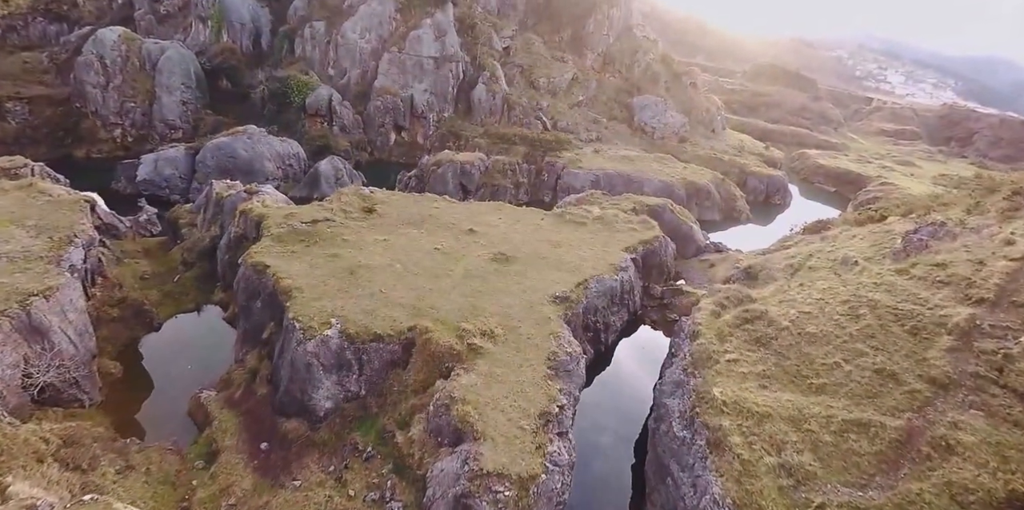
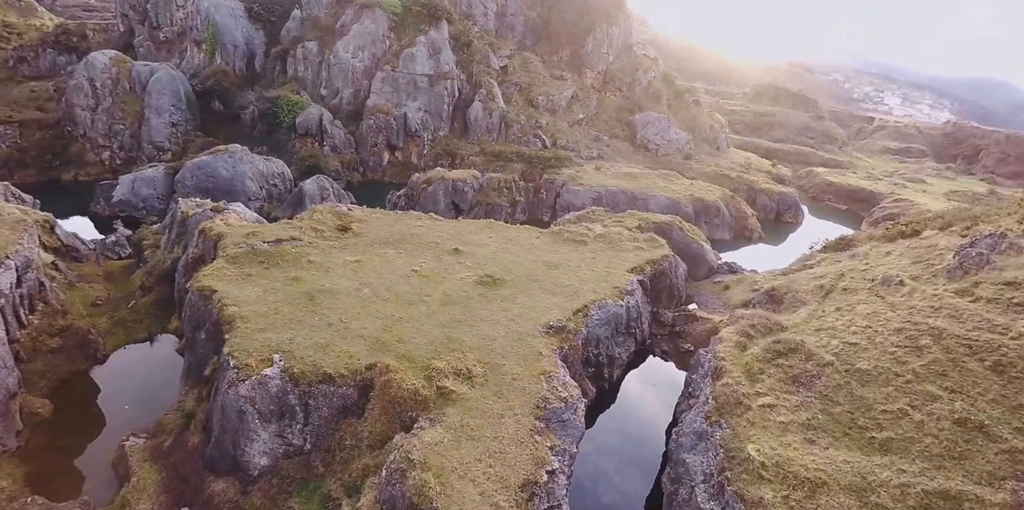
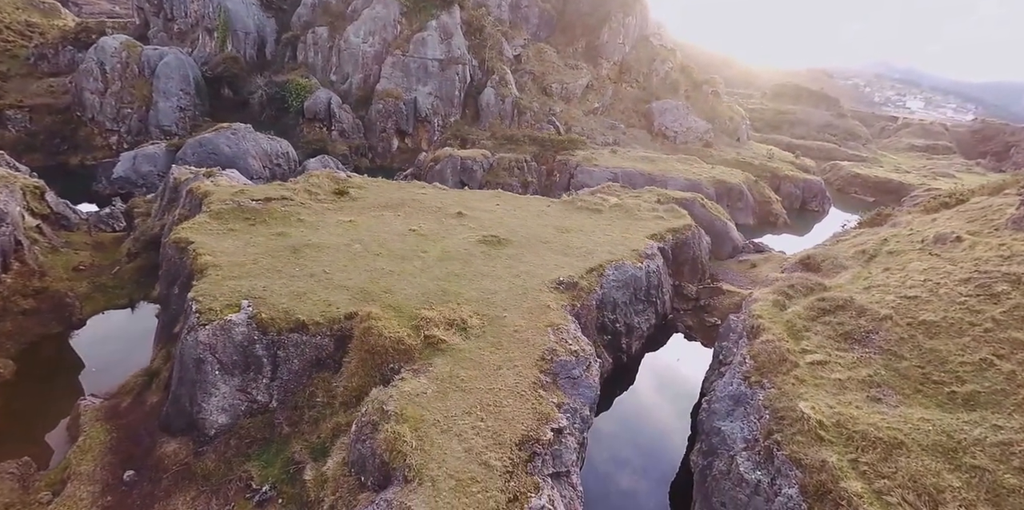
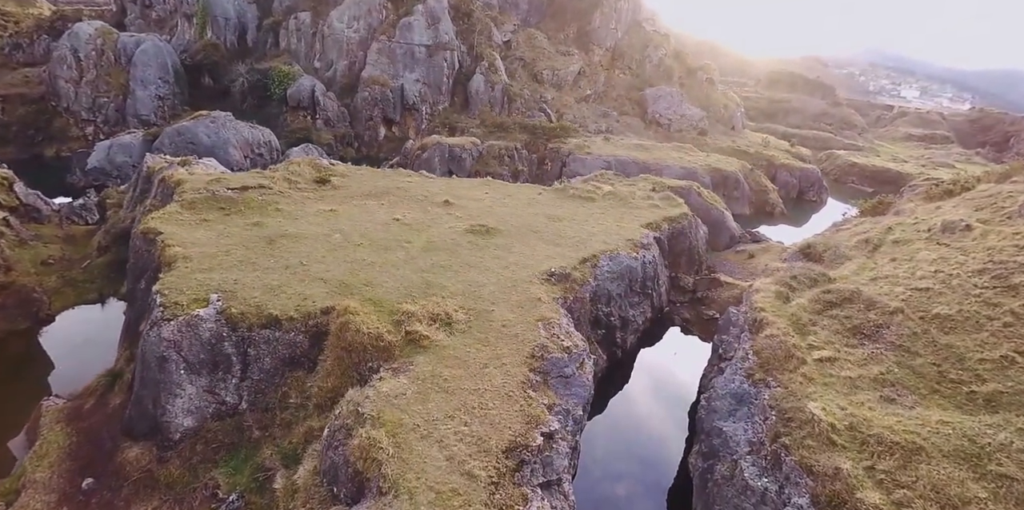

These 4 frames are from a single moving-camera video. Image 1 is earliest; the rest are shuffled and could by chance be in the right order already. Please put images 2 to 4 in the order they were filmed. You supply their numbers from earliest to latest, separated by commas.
2, 3, 4
